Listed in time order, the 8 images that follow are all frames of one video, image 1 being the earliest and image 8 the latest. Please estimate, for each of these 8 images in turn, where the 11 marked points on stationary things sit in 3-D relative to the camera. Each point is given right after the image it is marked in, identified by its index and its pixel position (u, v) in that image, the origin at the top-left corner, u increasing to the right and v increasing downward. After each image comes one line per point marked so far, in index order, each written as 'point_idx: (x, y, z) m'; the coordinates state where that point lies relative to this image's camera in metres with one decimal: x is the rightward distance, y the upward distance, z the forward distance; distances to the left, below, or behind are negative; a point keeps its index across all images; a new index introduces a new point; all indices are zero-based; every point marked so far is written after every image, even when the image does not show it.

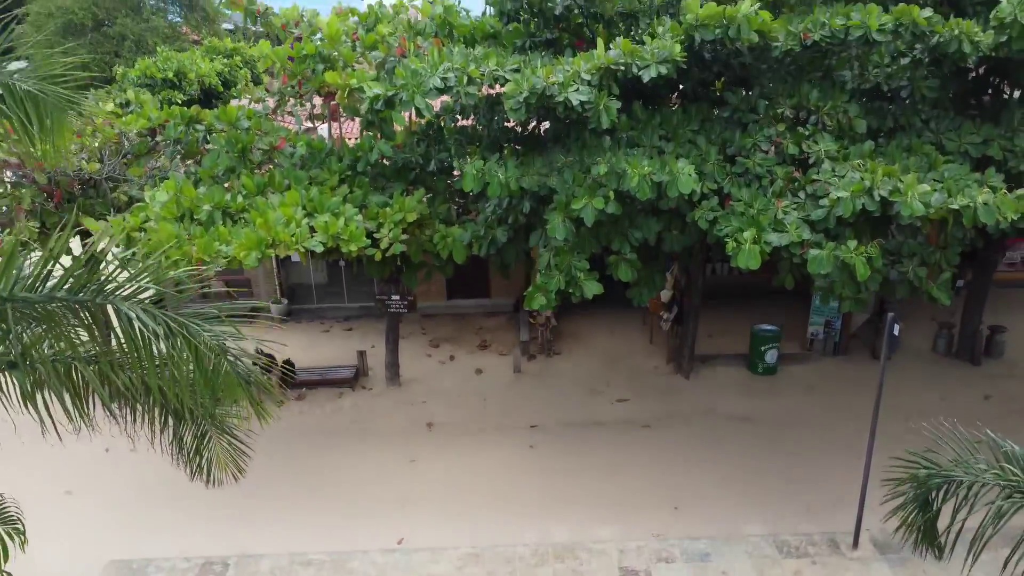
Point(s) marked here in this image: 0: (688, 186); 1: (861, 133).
0: (+1.2, +0.7, +5.1) m
1: (+2.7, +1.2, +5.9) m
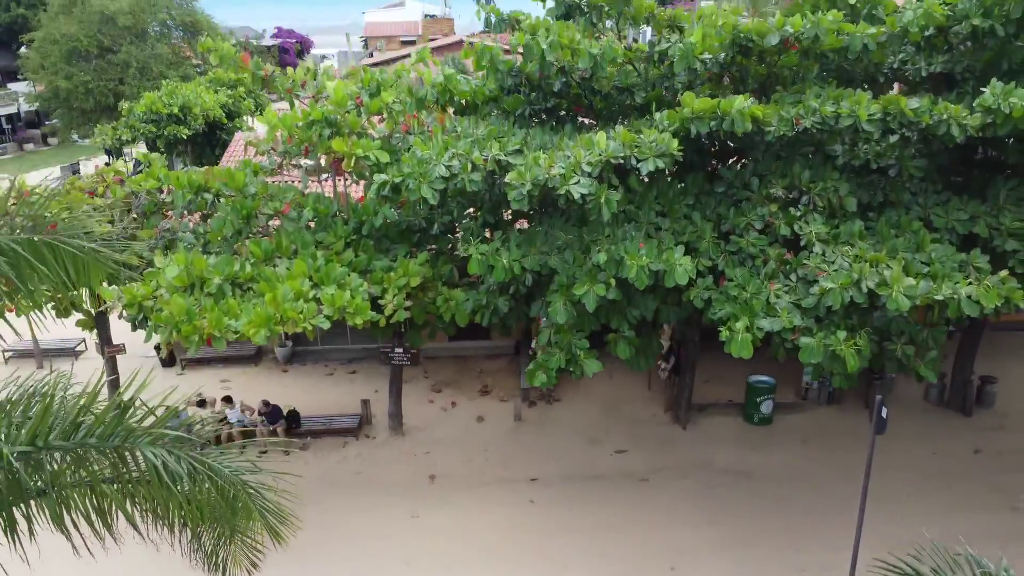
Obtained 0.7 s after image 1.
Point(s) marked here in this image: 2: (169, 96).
0: (+1.2, +0.1, +5.3) m
1: (+2.8, +0.6, +6.1) m
2: (-7.2, +4.0, +15.7) m
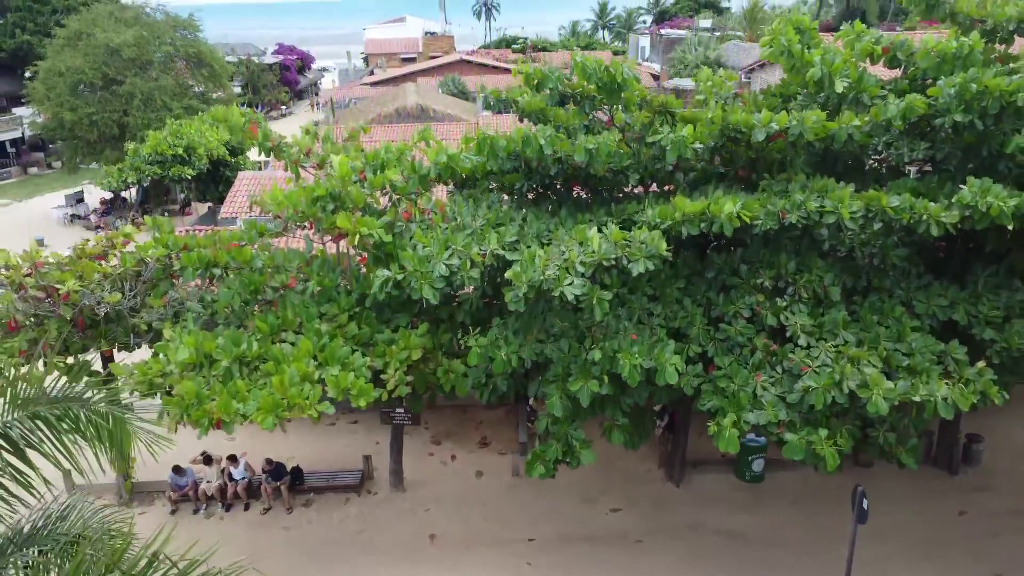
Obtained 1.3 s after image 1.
0: (+1.2, -0.7, +5.5) m
1: (+2.7, -0.1, +6.4) m
2: (-7.2, +3.2, +16.0) m
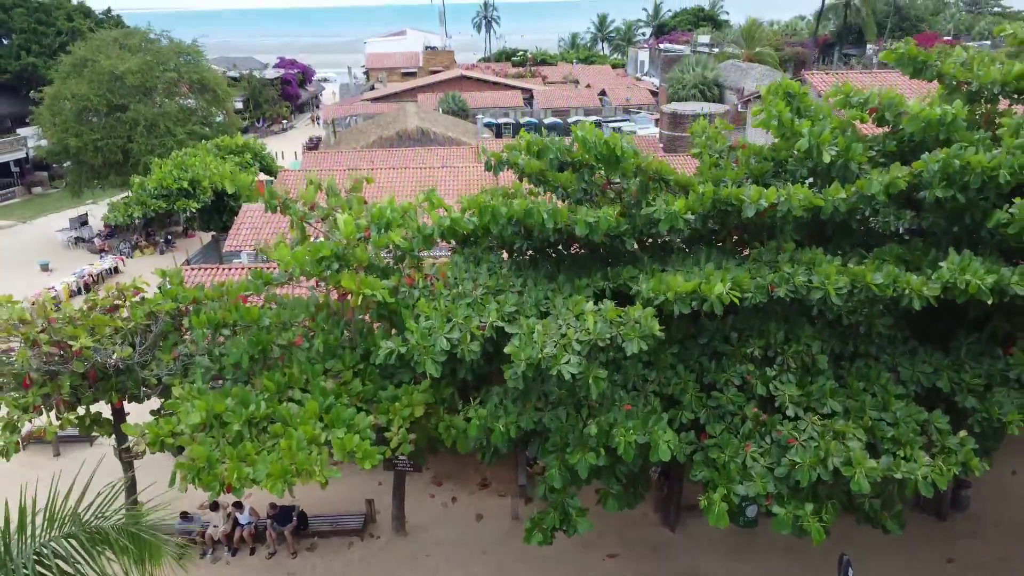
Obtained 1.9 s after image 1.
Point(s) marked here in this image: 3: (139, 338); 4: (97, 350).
0: (+1.2, -1.3, +5.8) m
1: (+2.7, -0.7, +6.6) m
2: (-7.2, +2.5, +16.3) m
3: (-4.3, -0.6, +8.7) m
4: (-4.6, -0.7, +8.4) m
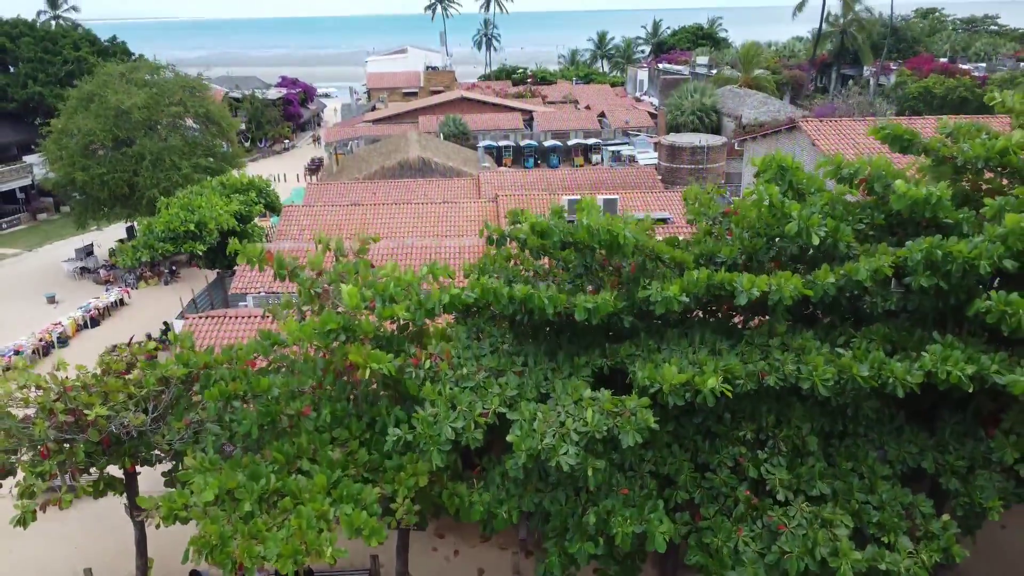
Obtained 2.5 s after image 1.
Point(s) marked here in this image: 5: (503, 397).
0: (+1.2, -2.0, +6.0) m
1: (+2.7, -1.5, +6.9) m
2: (-7.2, +1.7, +16.6) m
3: (-4.3, -1.4, +8.9) m
4: (-4.6, -1.5, +8.7) m
5: (-0.1, -1.0, +6.9) m
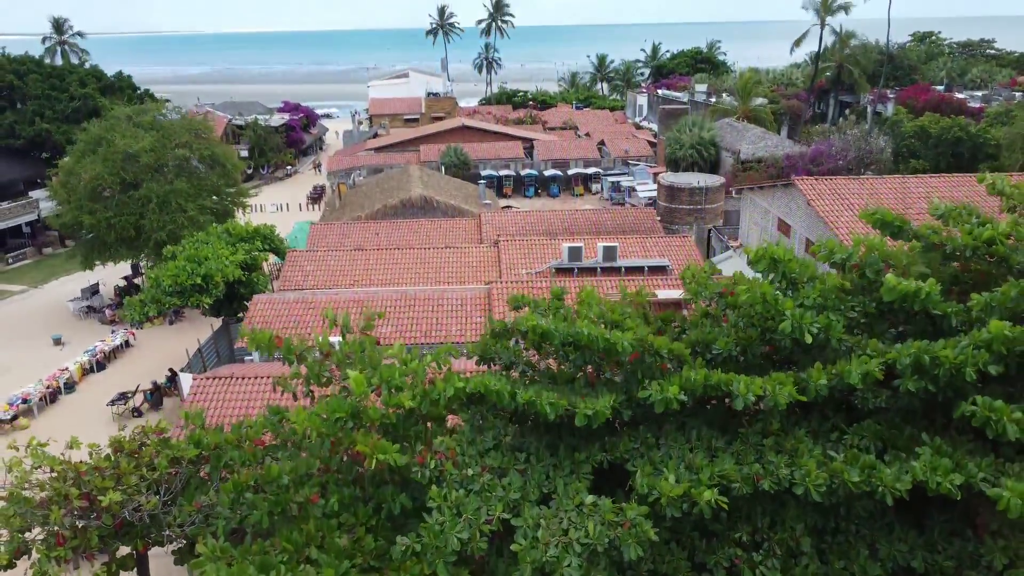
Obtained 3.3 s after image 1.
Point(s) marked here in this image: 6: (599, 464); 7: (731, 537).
0: (+1.2, -3.0, +6.3) m
1: (+2.8, -2.5, +7.1) m
2: (-7.1, +0.5, +16.8) m
3: (-4.3, -2.4, +9.2) m
4: (-4.6, -2.5, +8.9) m
5: (-0.1, -2.0, +7.2) m
6: (+0.9, -1.8, +7.8) m
7: (+2.1, -2.3, +7.2) m
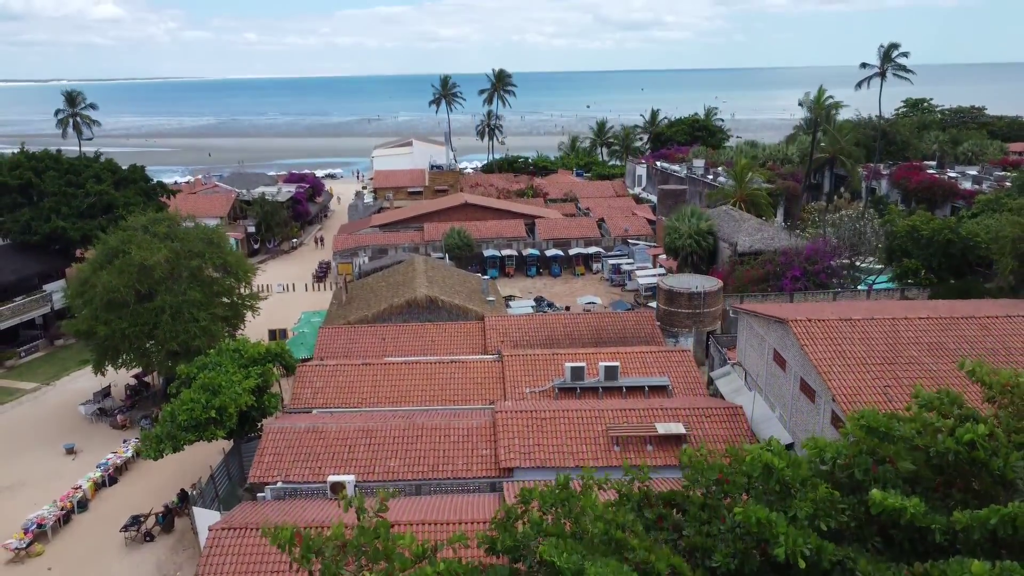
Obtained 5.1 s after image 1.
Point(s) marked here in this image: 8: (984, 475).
0: (+1.3, -5.5, +6.6) m
1: (+2.9, -5.0, +7.5) m
2: (-7.0, -2.5, +17.4) m
3: (-4.1, -5.0, +9.6) m
4: (-4.5, -5.1, +9.3) m
5: (+0.1, -4.5, +7.6) m
6: (+1.0, -4.4, +8.2) m
7: (+2.2, -4.9, +7.6) m
8: (+6.1, -2.4, +9.7) m
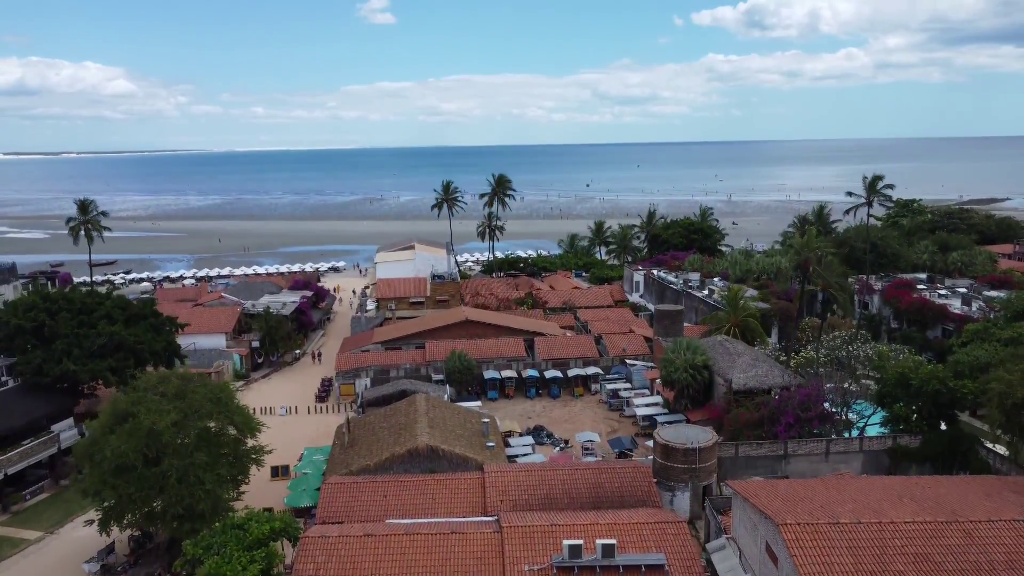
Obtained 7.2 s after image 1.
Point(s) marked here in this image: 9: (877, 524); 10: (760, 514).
0: (+1.3, -9.2, +6.8) m
1: (+2.8, -8.8, +7.7) m
2: (-7.1, -7.2, +17.8) m
3: (-4.2, -9.0, +9.8) m
4: (-4.5, -9.1, +9.5) m
5: (0.0, -8.3, +7.8) m
6: (+1.0, -8.2, +8.5) m
7: (+2.2, -8.7, +7.9) m
8: (+6.0, -6.3, +10.1) m
9: (+8.1, -5.2, +16.7) m
10: (+6.1, -5.5, +18.5) m
